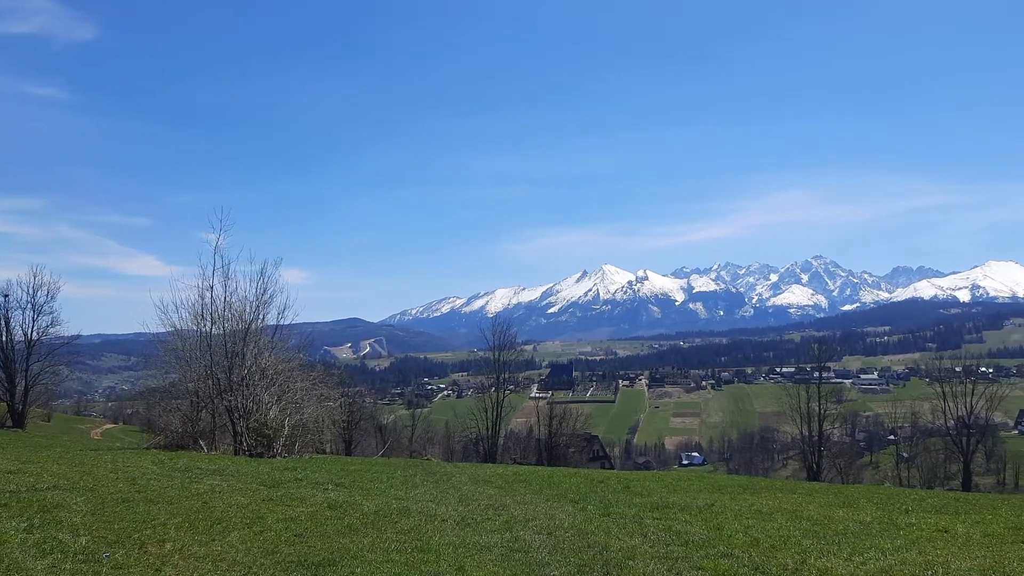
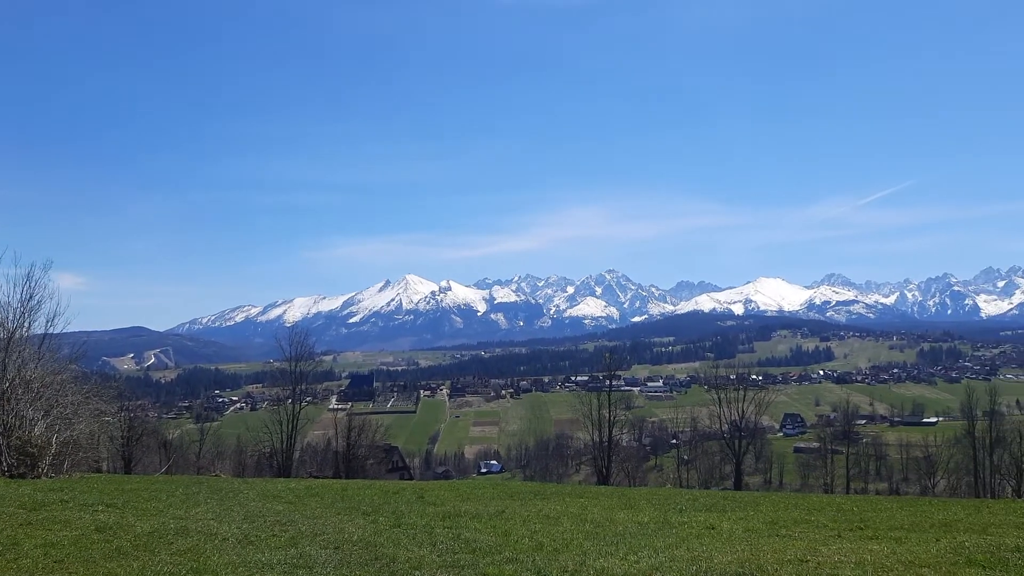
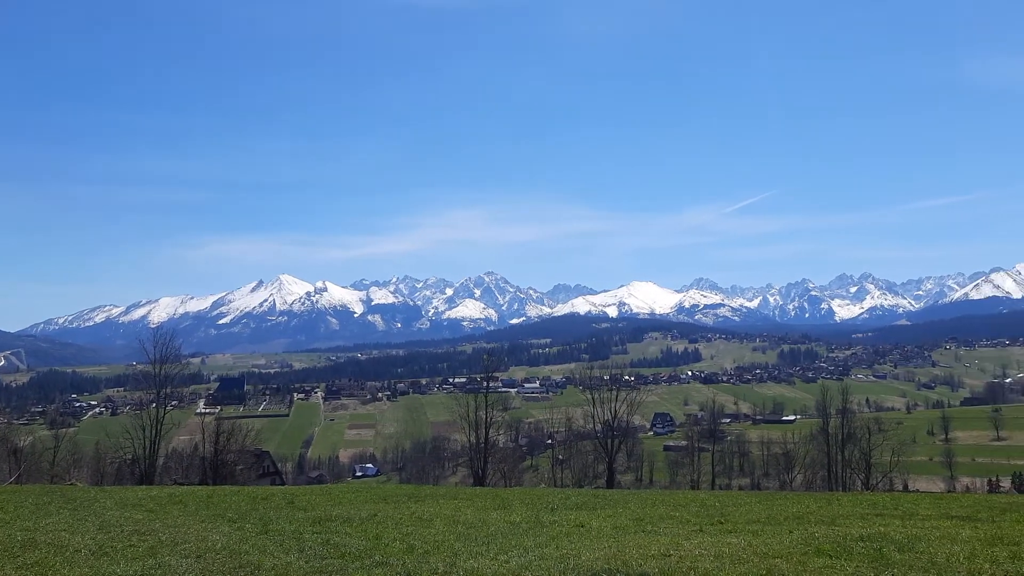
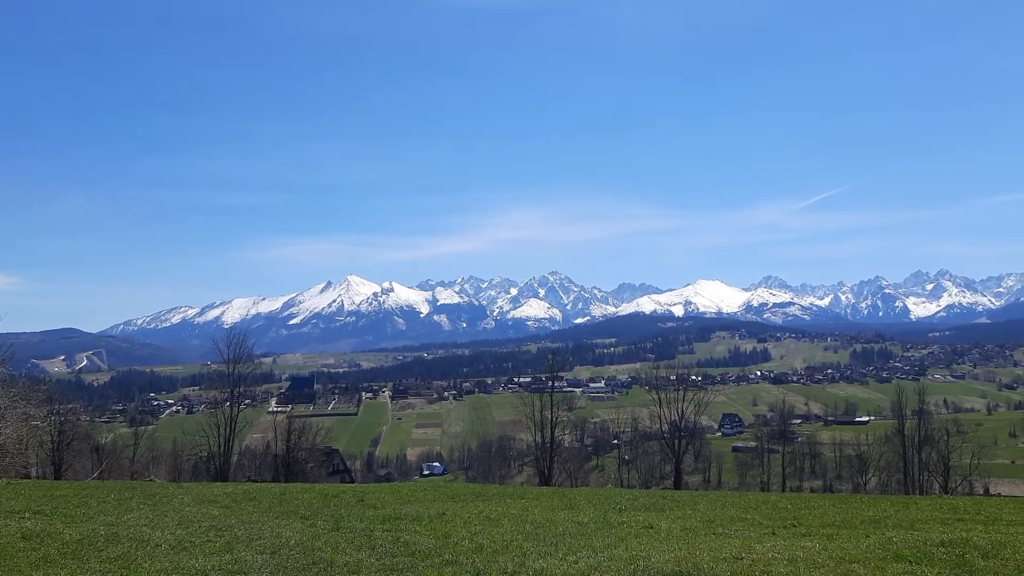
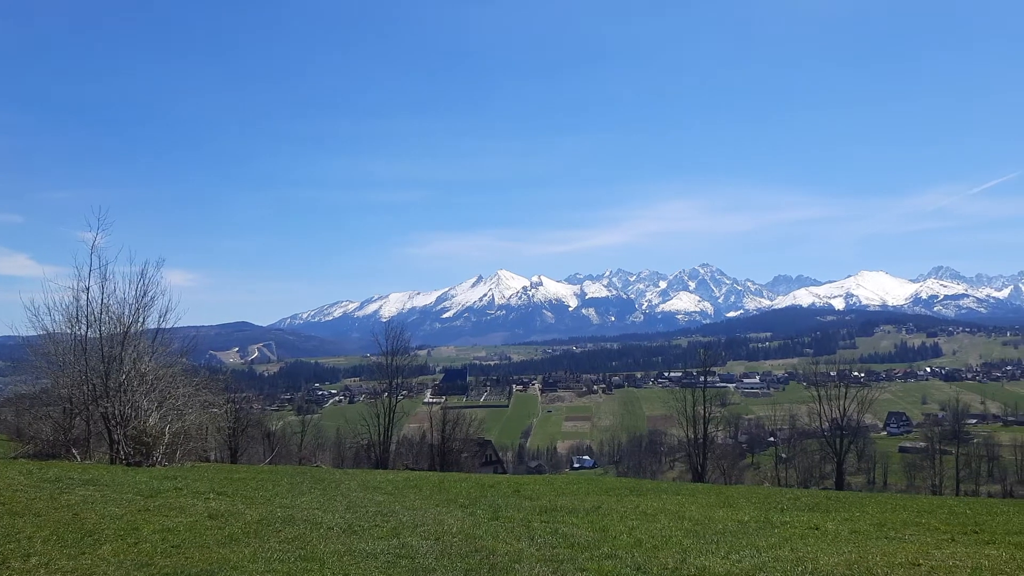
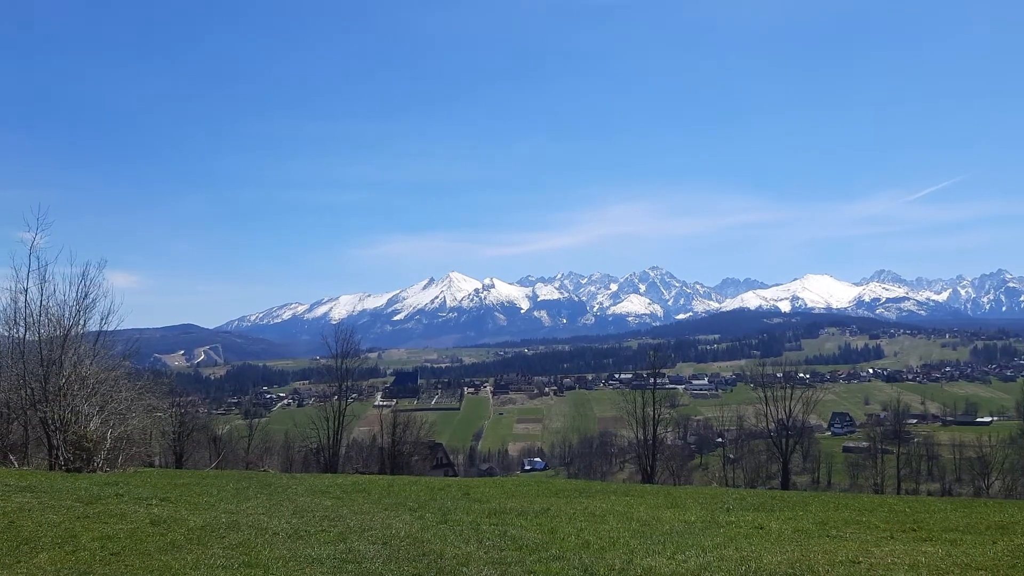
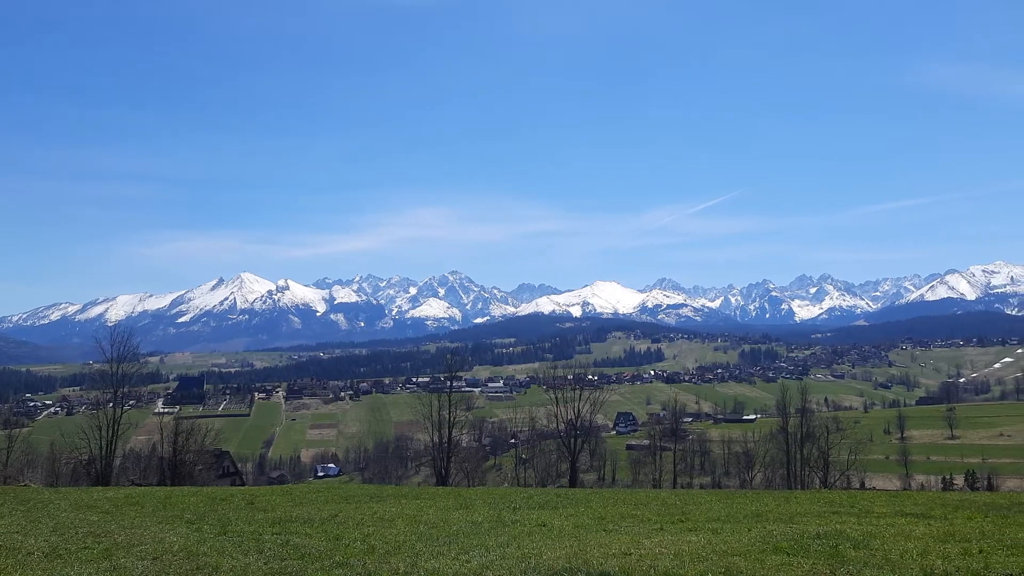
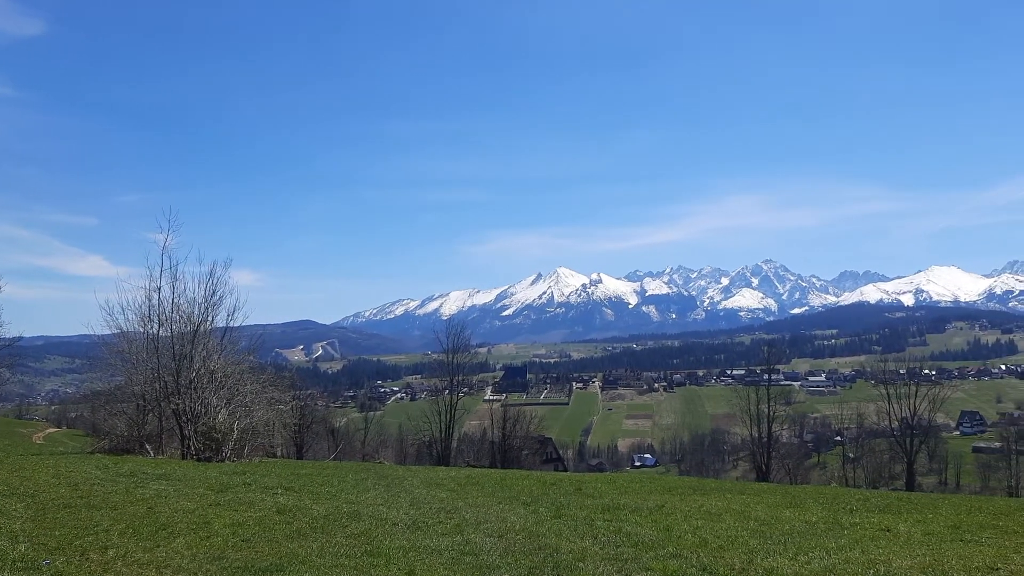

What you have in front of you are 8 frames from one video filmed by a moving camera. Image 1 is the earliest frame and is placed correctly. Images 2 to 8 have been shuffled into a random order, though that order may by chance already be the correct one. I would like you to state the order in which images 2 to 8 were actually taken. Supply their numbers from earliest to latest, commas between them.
8, 5, 6, 2, 4, 3, 7
